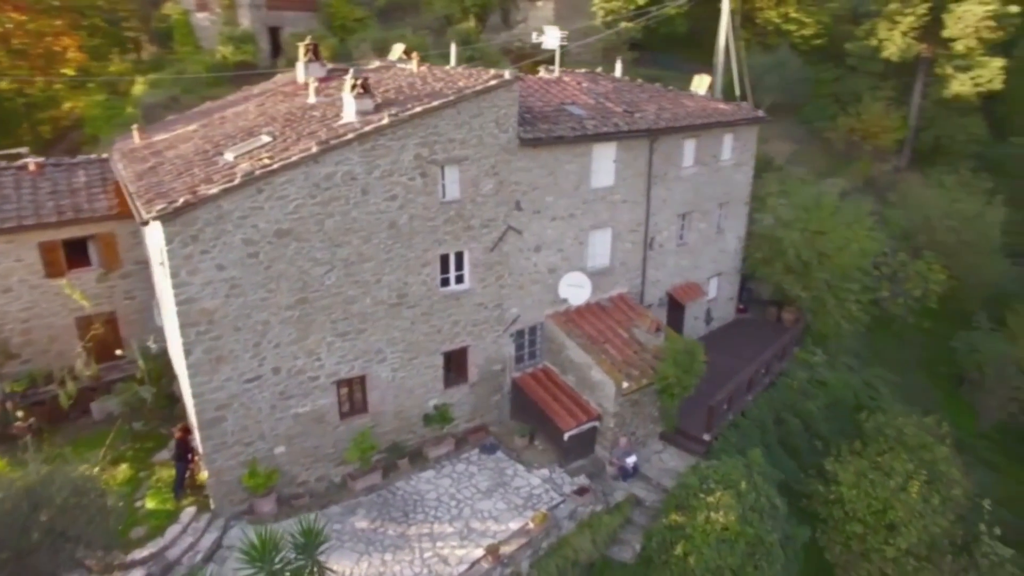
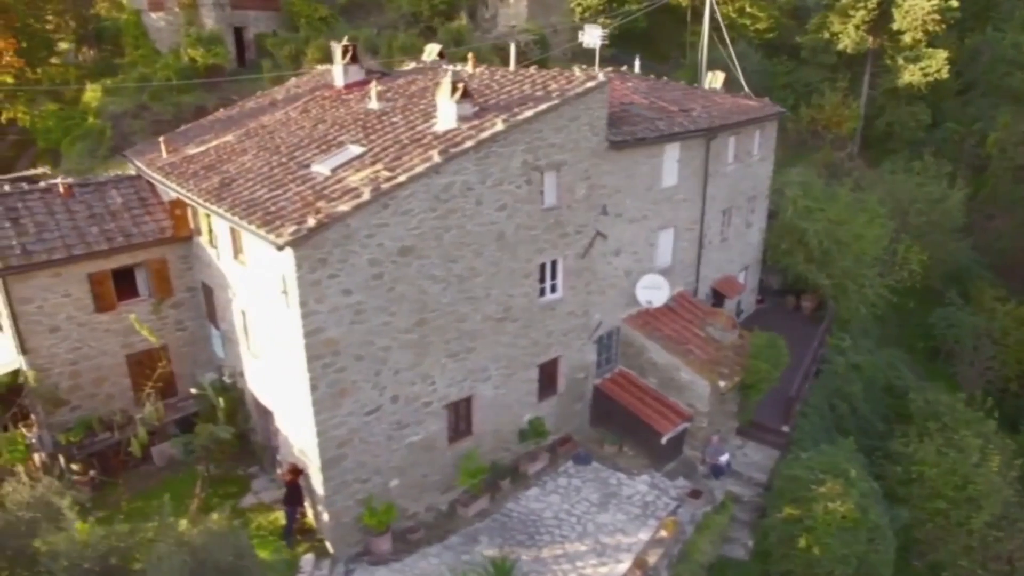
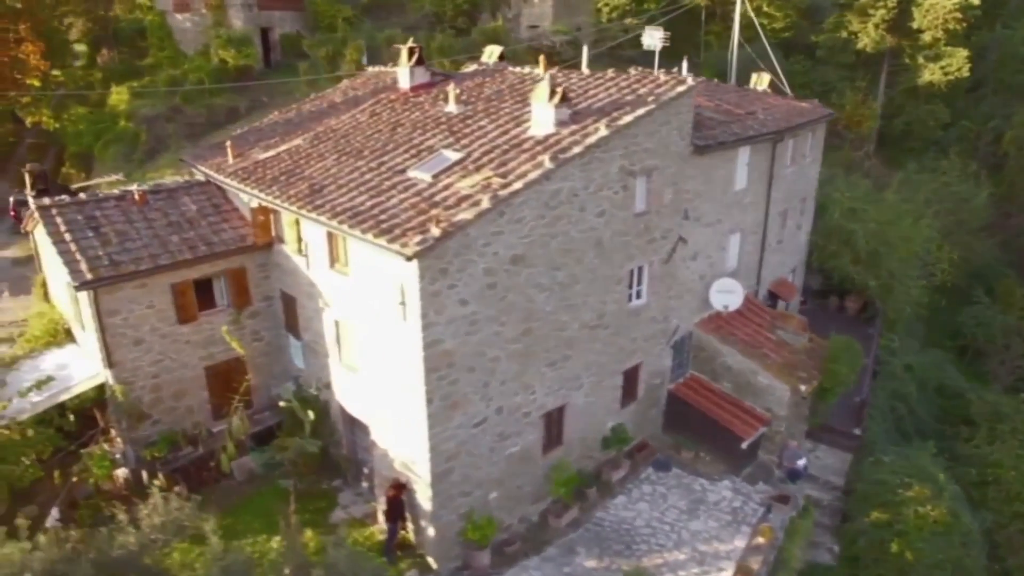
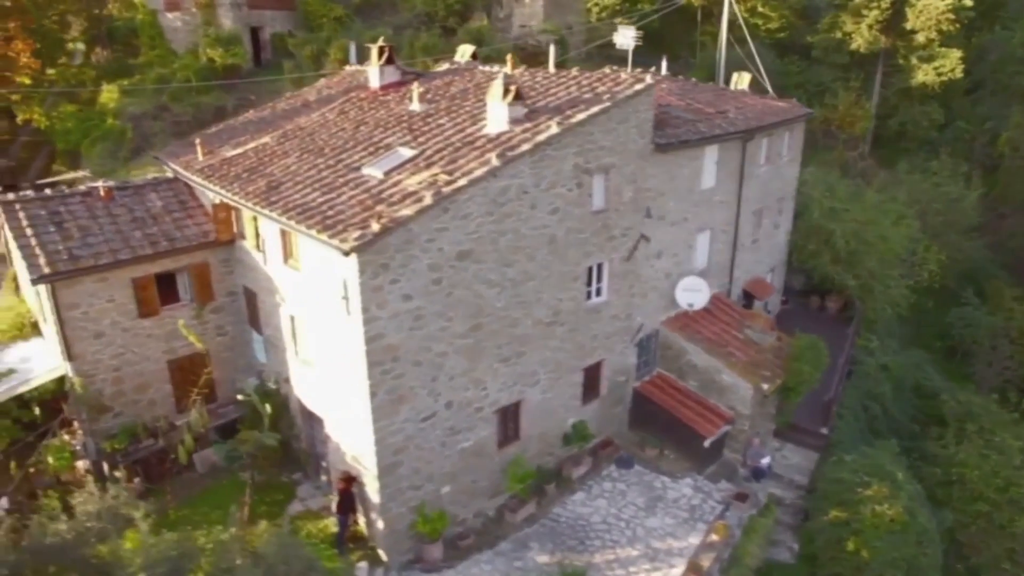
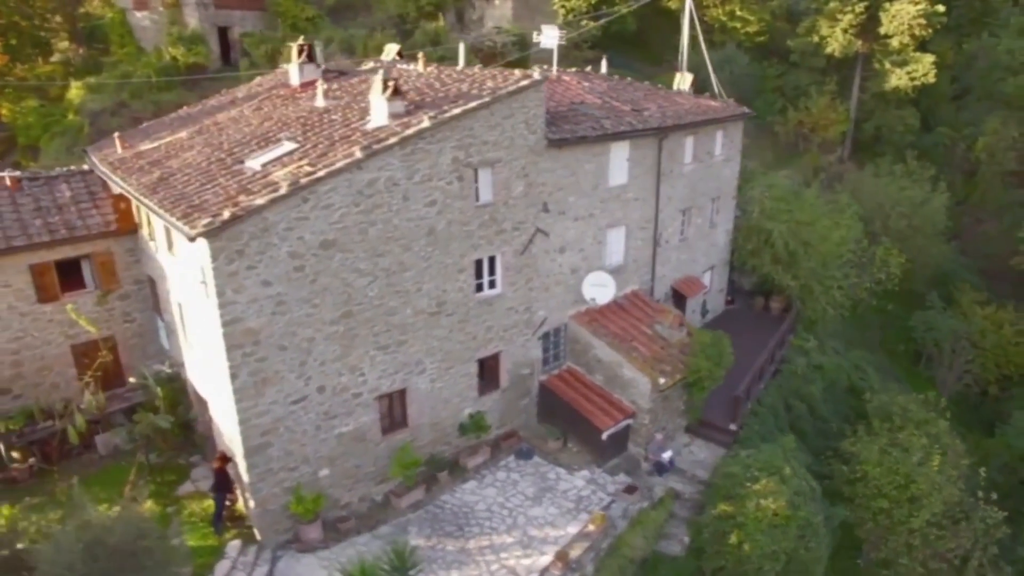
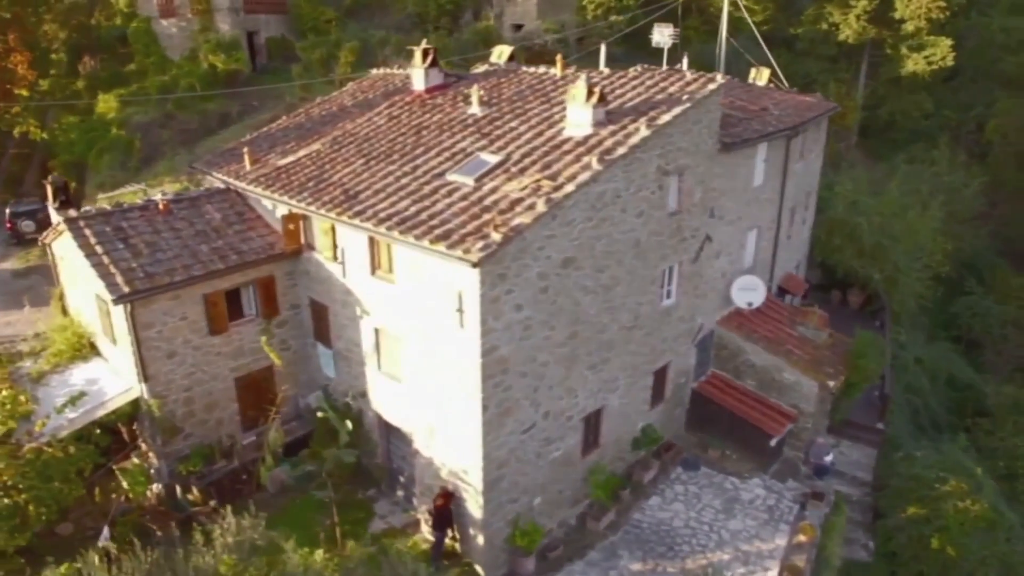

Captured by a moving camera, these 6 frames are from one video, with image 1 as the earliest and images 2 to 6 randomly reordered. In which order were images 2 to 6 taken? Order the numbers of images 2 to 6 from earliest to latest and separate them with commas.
5, 2, 4, 3, 6
